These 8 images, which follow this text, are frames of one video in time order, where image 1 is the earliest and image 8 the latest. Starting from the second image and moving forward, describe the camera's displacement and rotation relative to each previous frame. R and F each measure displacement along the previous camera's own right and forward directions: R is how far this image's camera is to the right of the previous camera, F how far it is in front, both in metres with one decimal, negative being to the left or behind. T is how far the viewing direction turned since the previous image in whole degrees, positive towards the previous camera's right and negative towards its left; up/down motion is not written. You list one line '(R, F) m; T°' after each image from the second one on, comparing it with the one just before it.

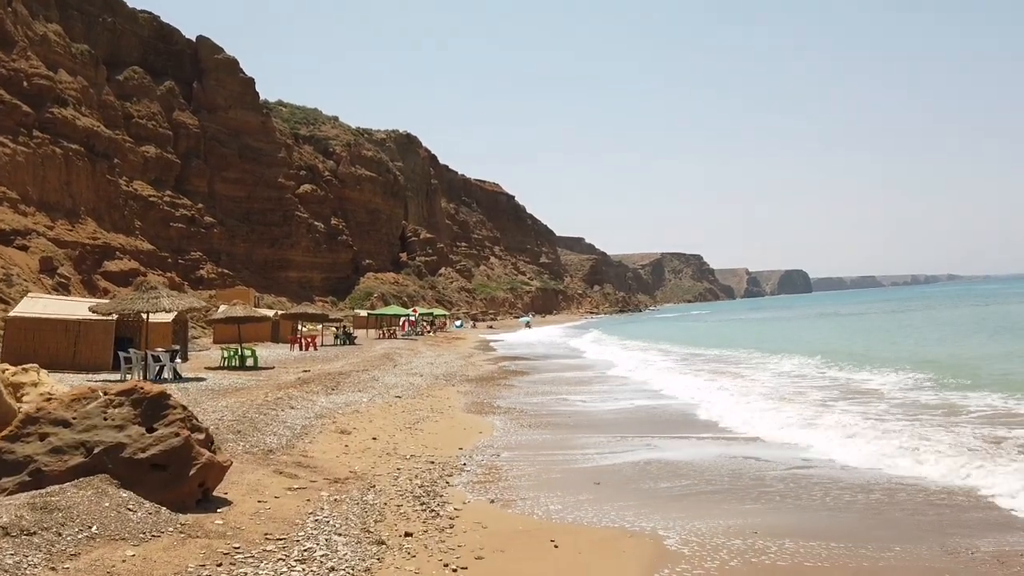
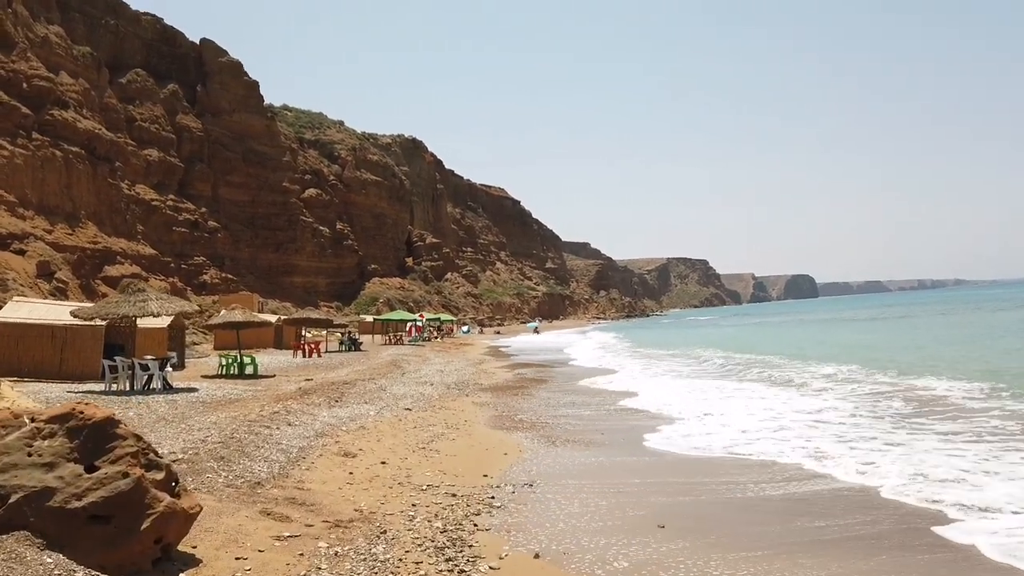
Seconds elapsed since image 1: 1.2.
(-0.4, +1.5) m; 0°
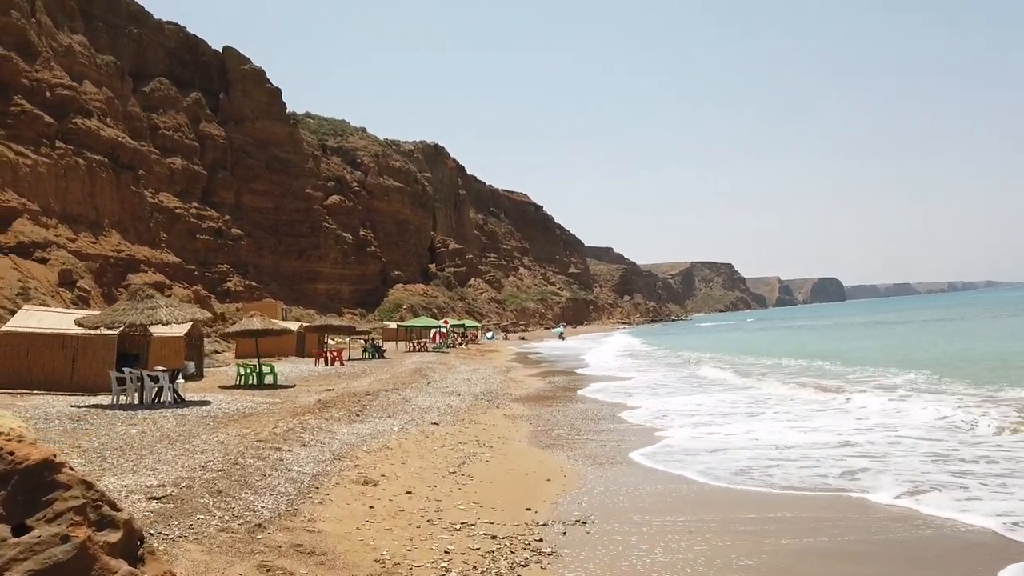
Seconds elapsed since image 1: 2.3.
(-0.3, +1.3) m; -2°
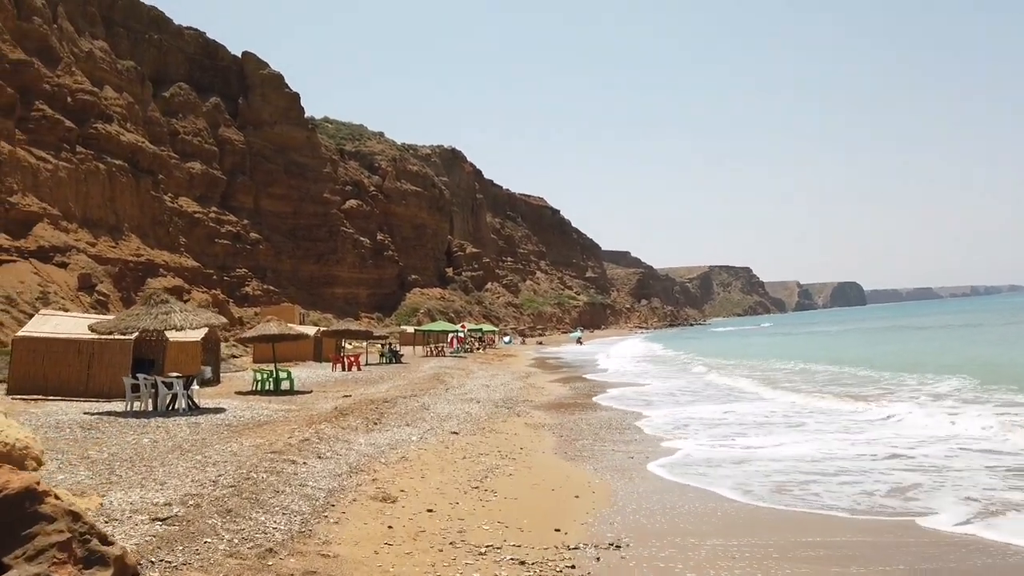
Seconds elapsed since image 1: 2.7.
(-0.1, +0.5) m; -1°
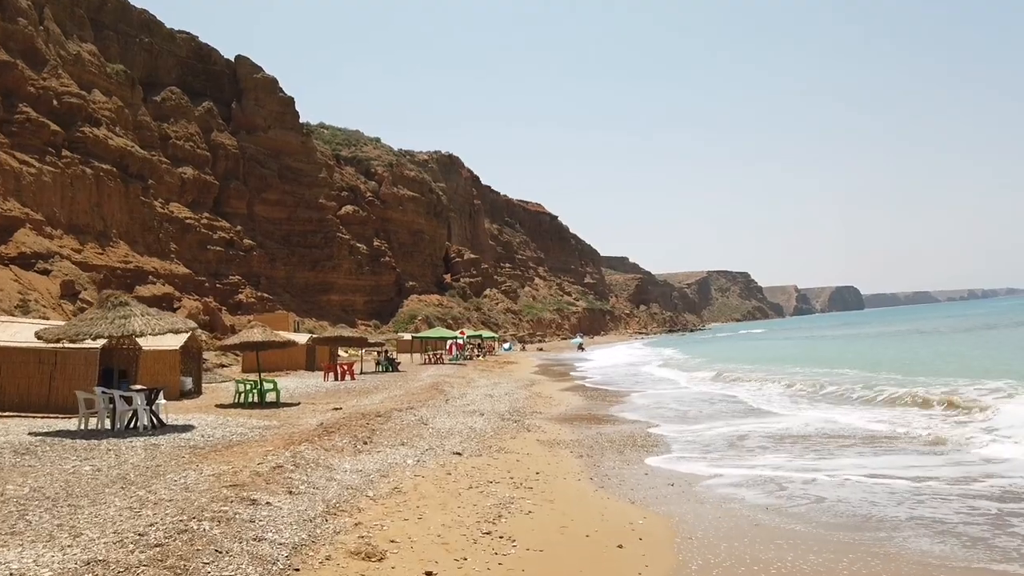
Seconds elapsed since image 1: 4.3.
(-0.2, +1.8) m; 0°
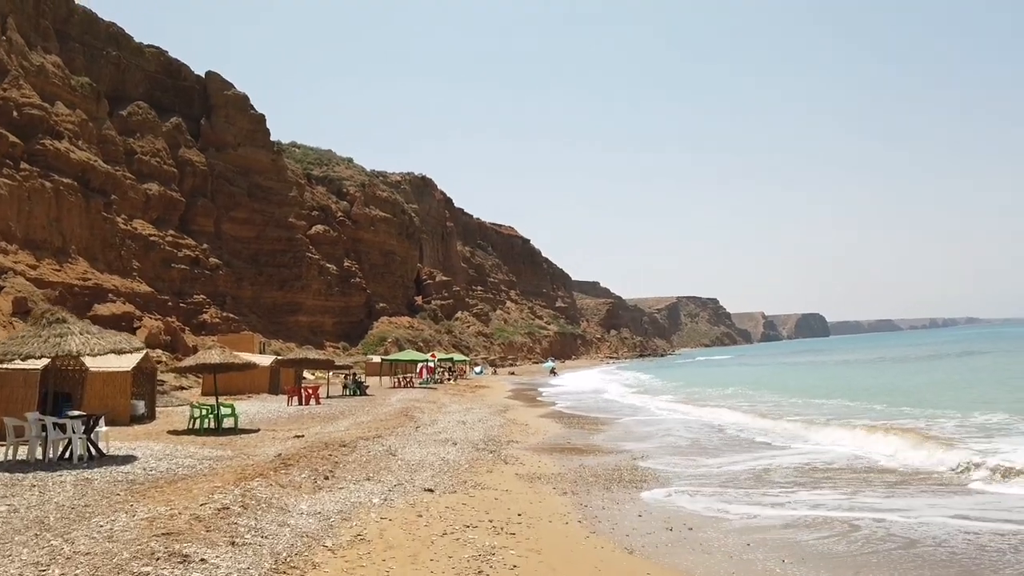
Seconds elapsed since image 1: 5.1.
(-0.1, +0.9) m; +2°
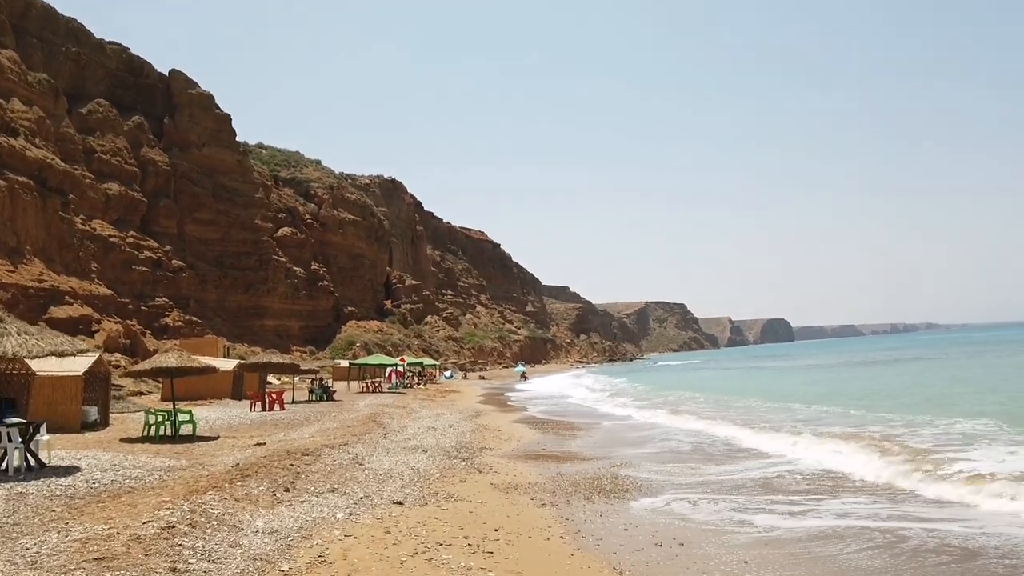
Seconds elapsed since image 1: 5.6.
(-0.1, +0.6) m; +3°
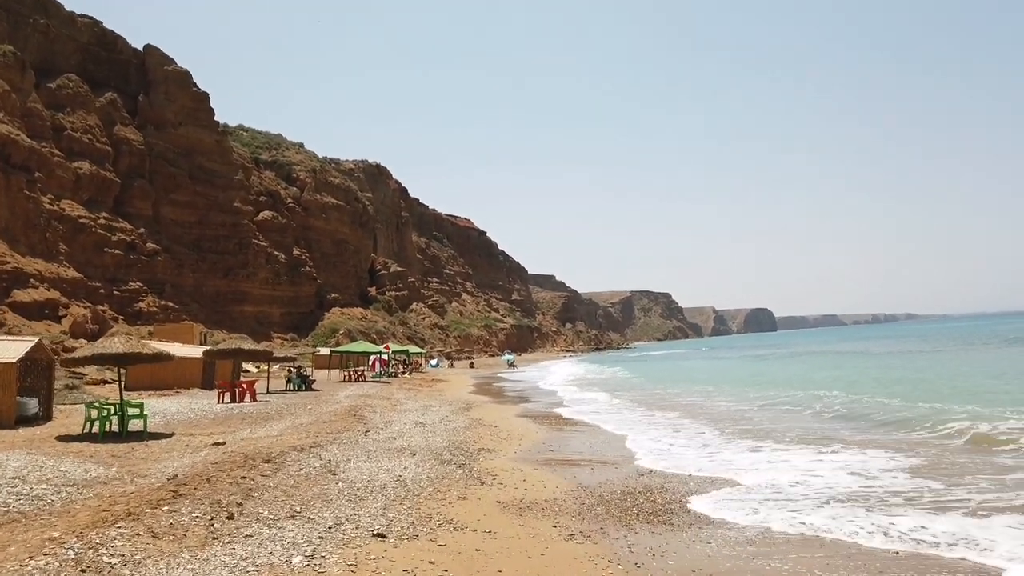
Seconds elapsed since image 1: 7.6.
(-0.4, +2.4) m; +1°
